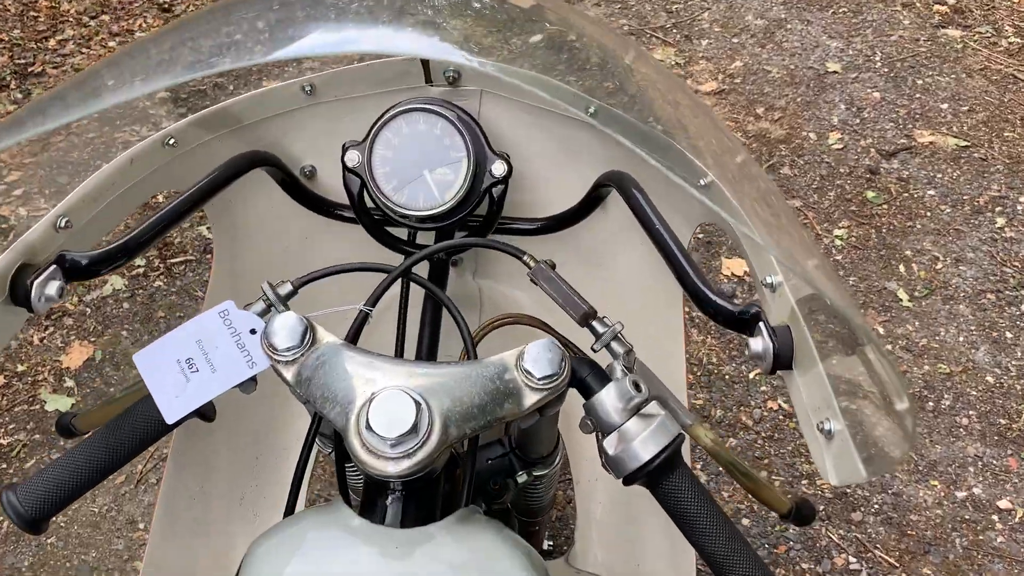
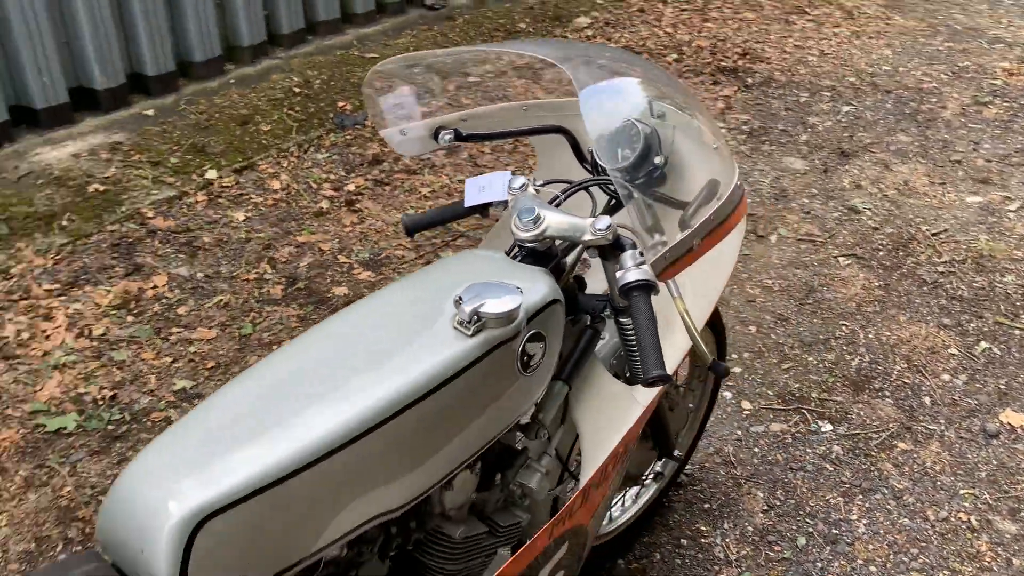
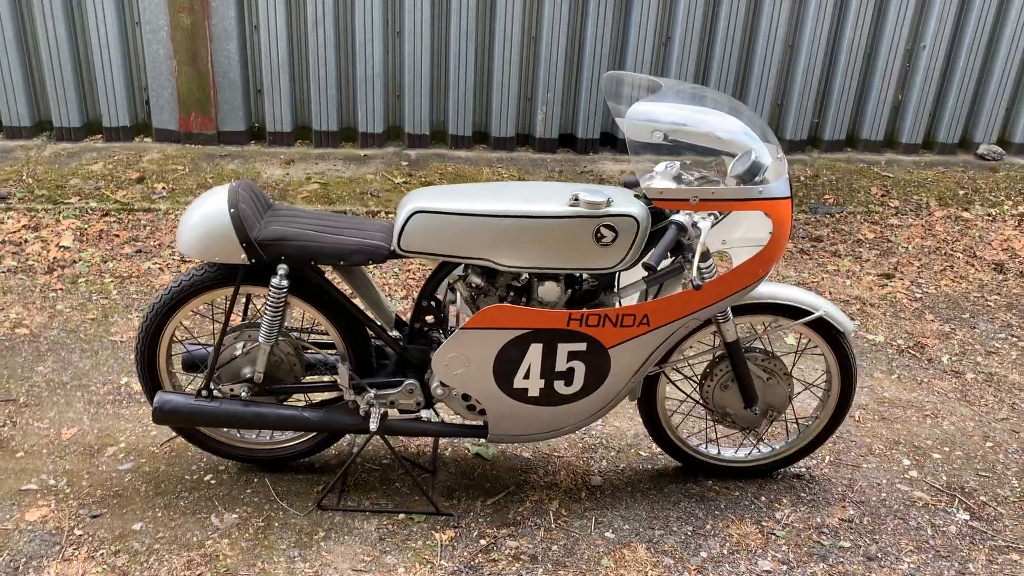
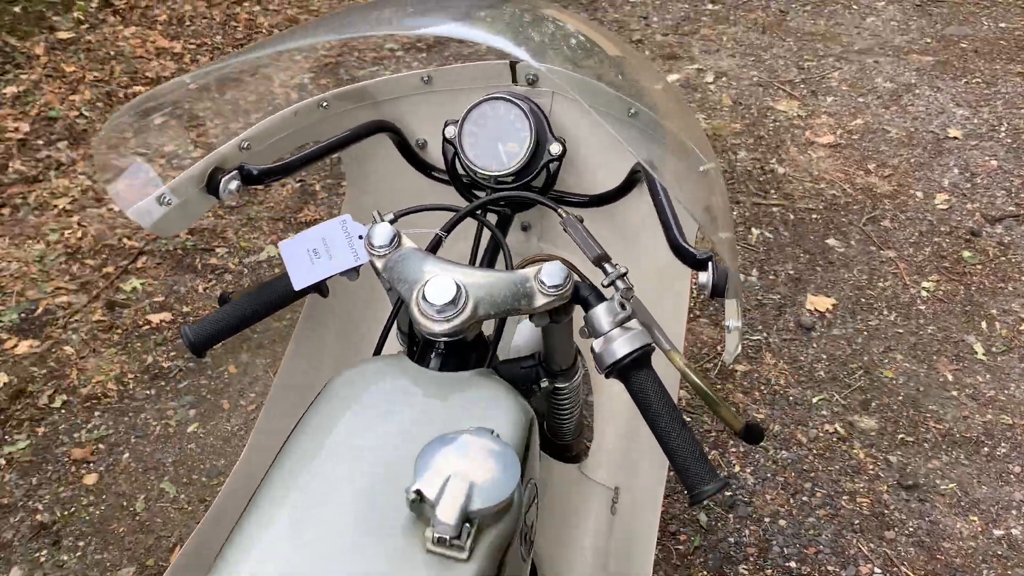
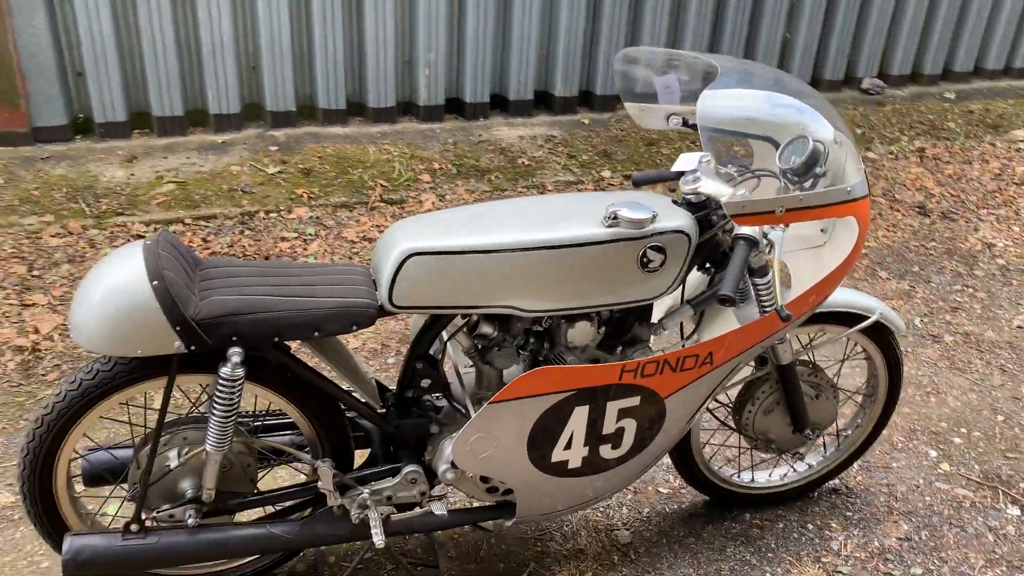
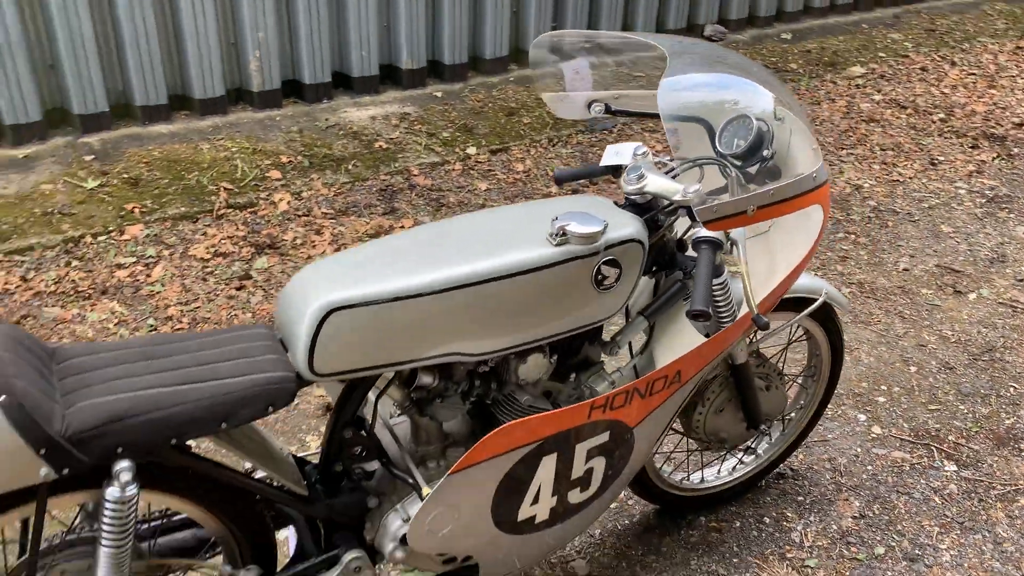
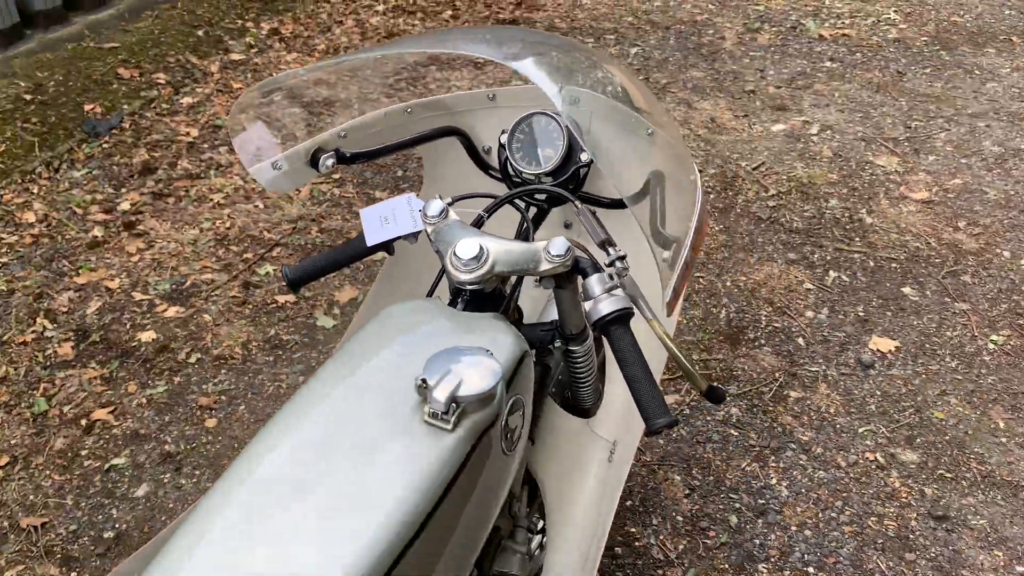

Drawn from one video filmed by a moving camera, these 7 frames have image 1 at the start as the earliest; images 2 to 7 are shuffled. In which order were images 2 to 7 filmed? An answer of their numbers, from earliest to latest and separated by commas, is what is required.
4, 7, 2, 6, 5, 3
